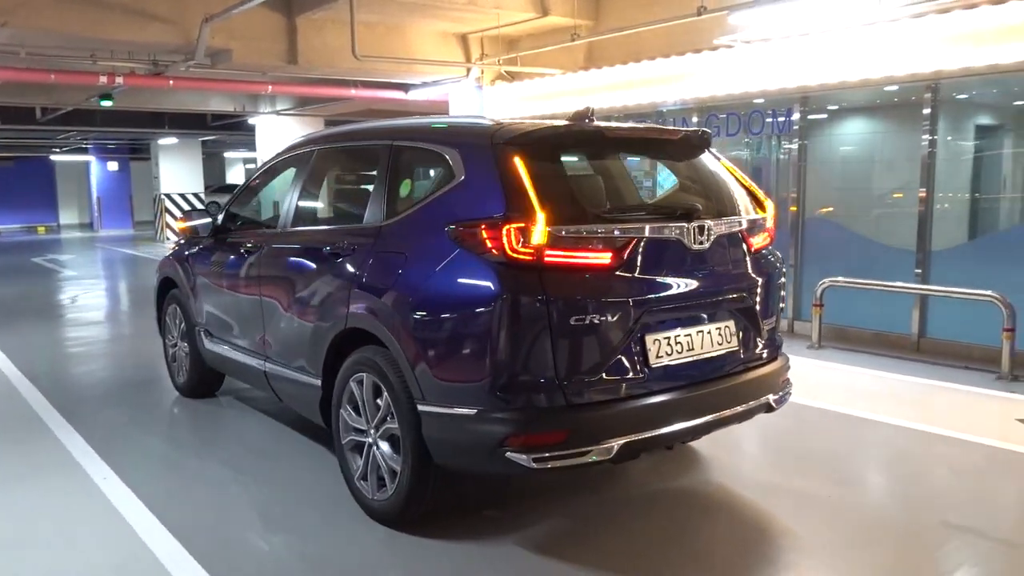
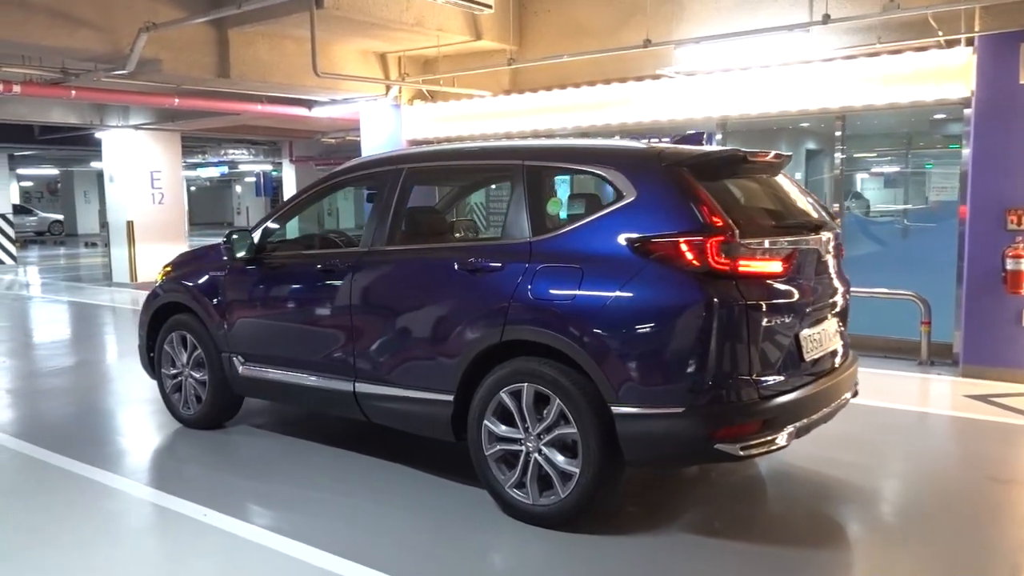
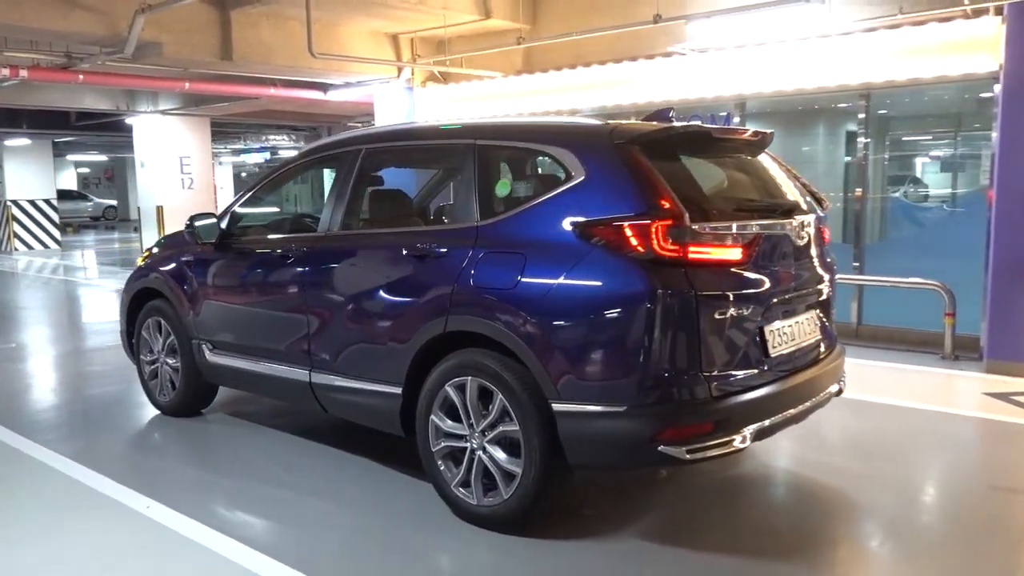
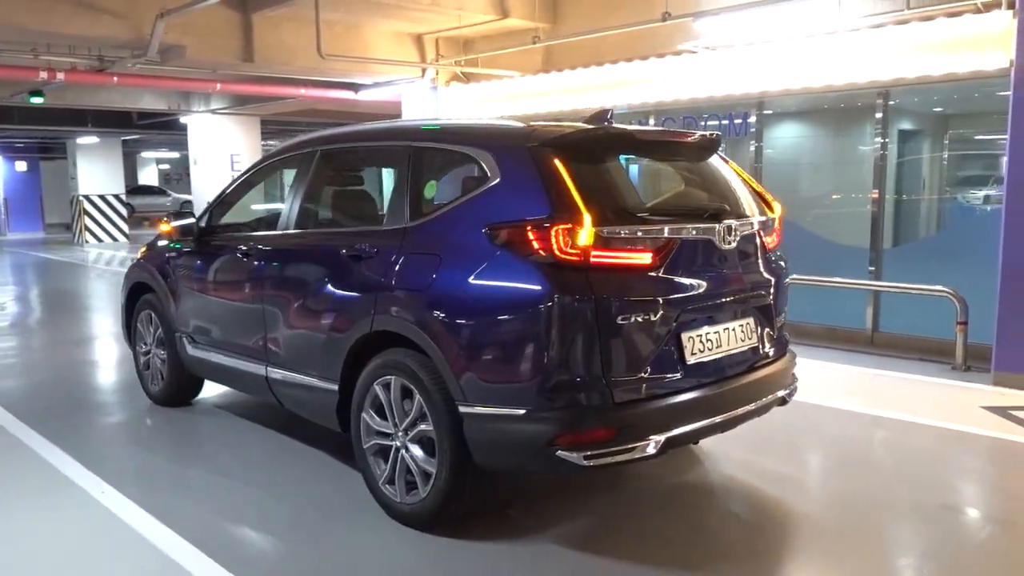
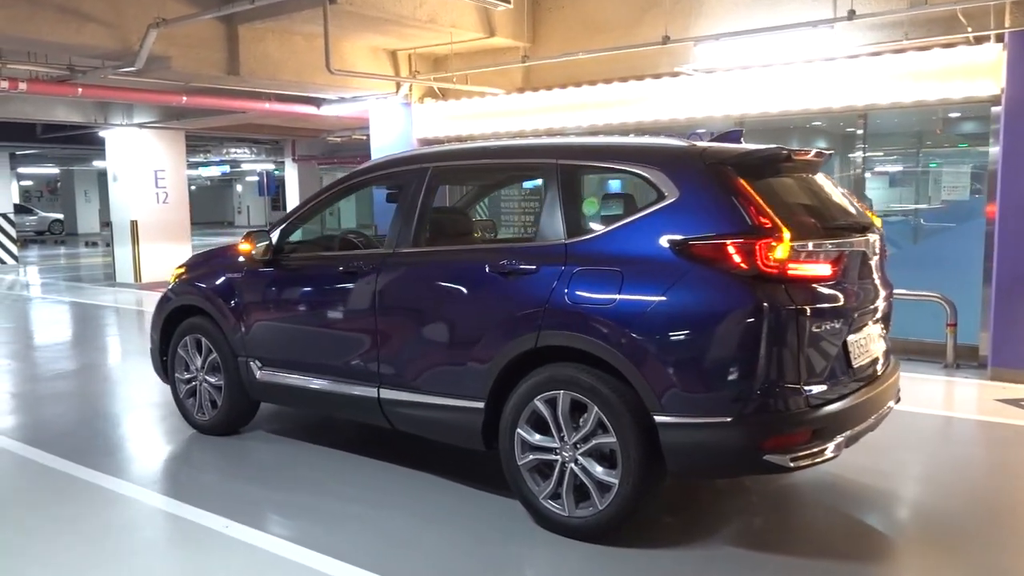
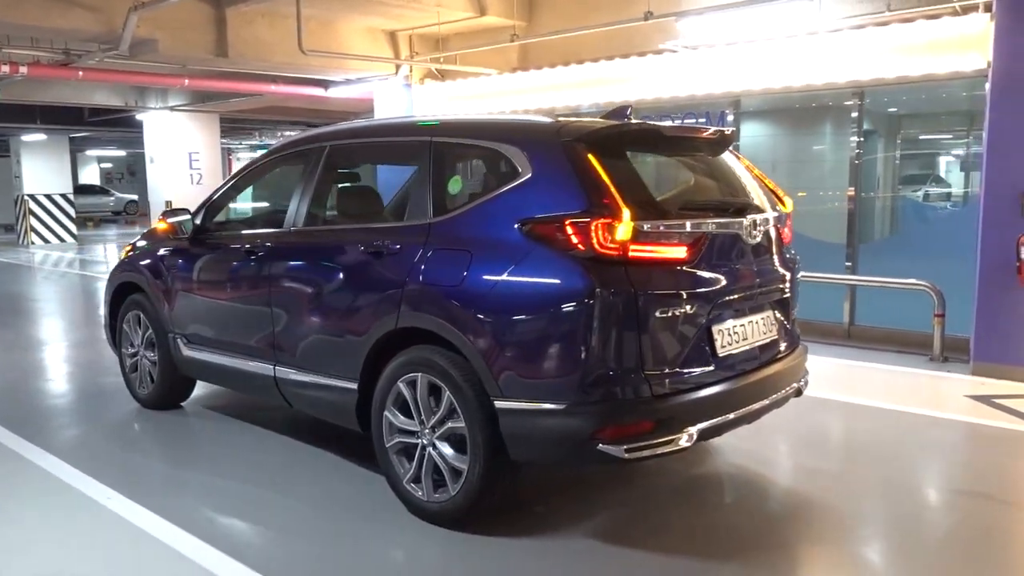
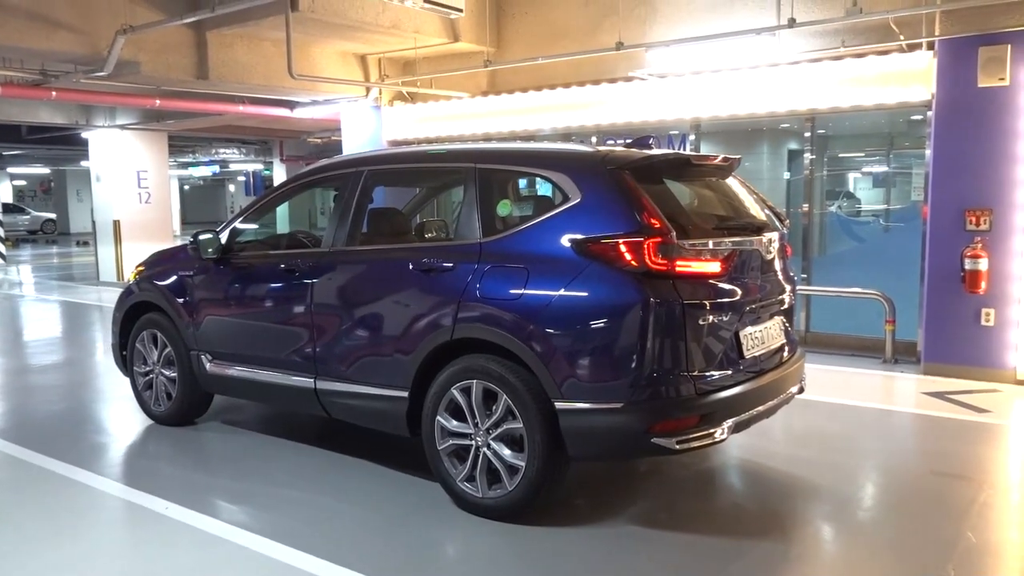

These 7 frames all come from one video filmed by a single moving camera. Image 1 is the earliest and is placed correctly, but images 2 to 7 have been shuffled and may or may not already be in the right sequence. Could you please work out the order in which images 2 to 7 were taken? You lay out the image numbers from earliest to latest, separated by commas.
4, 6, 3, 7, 2, 5
